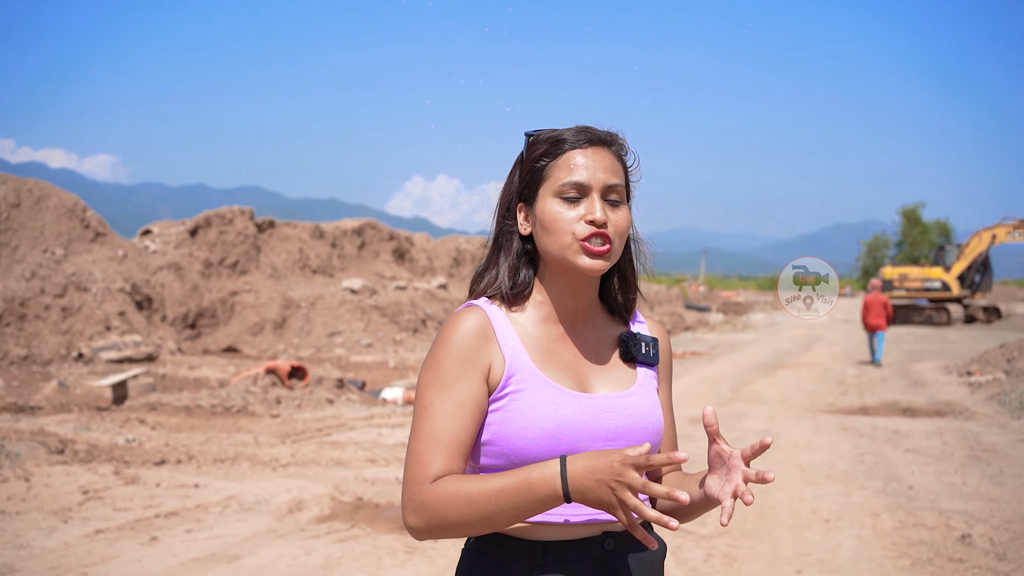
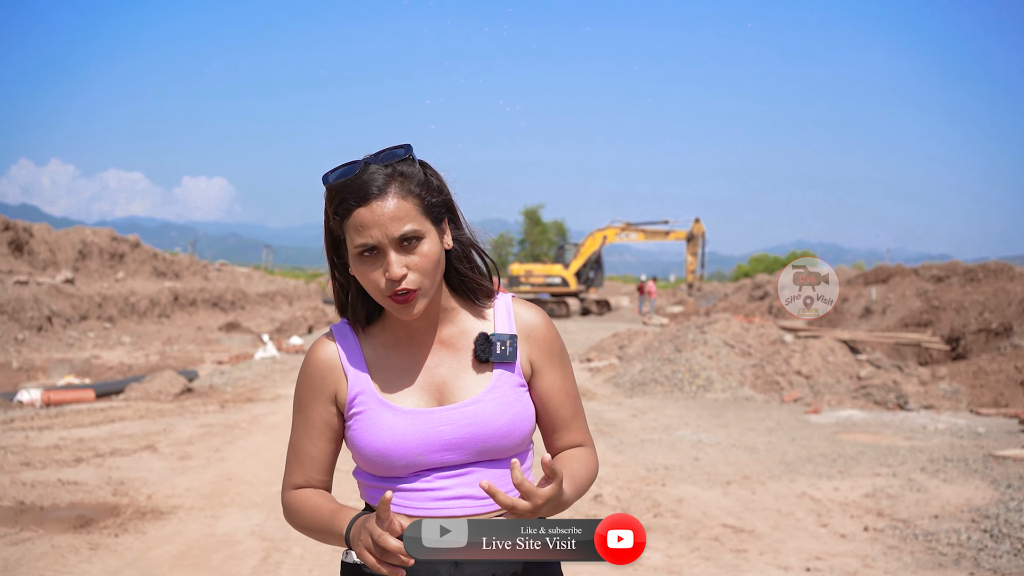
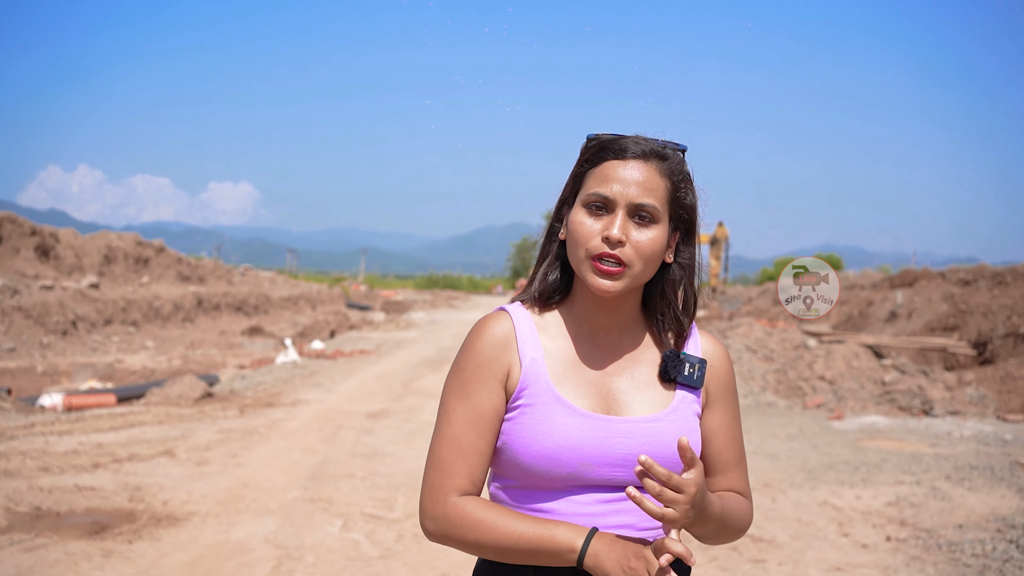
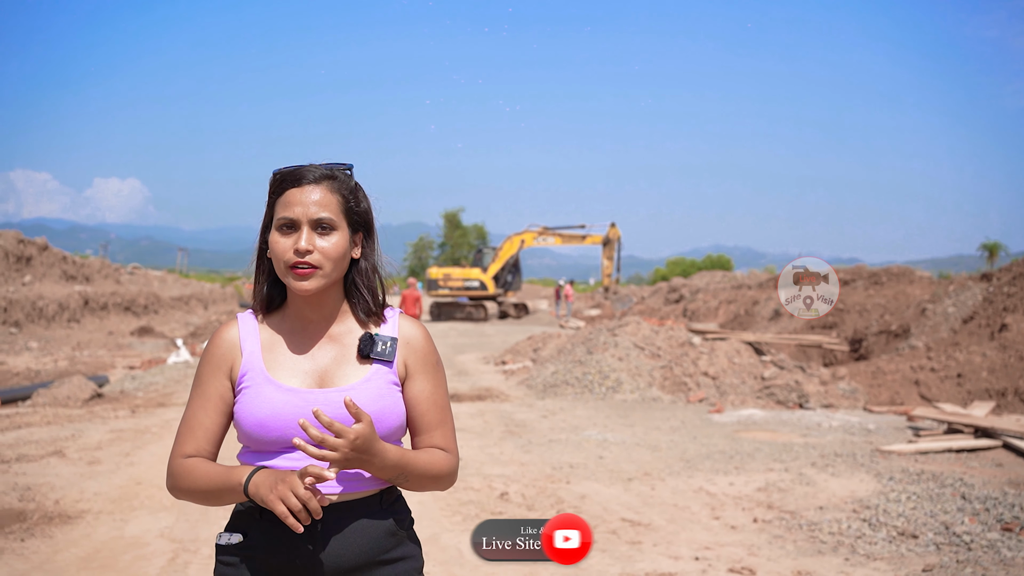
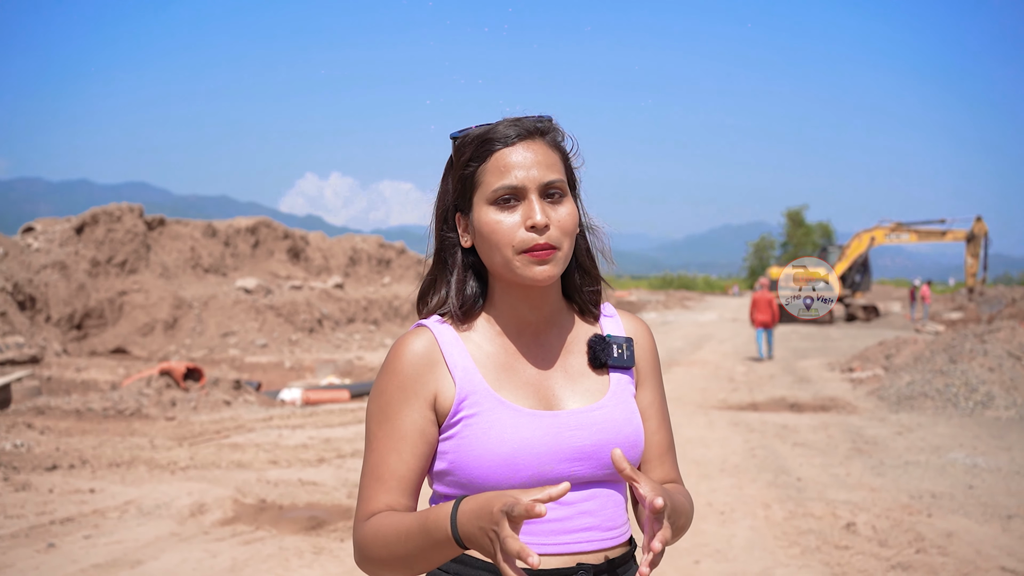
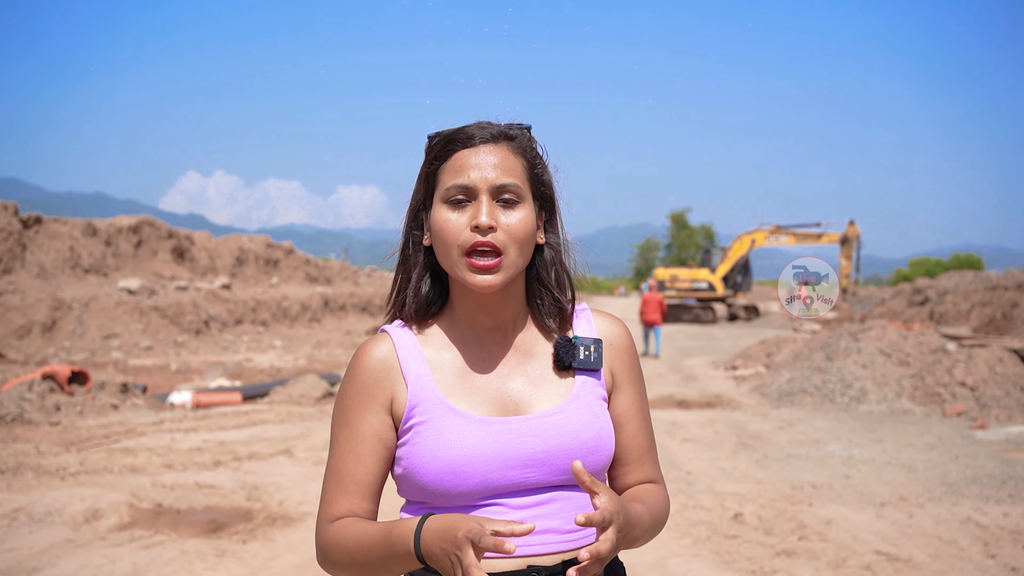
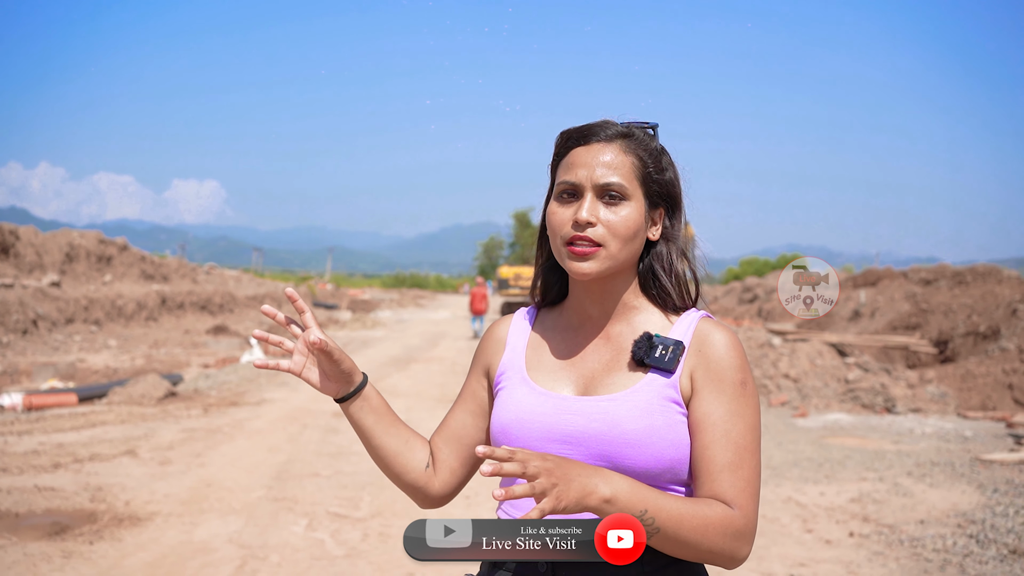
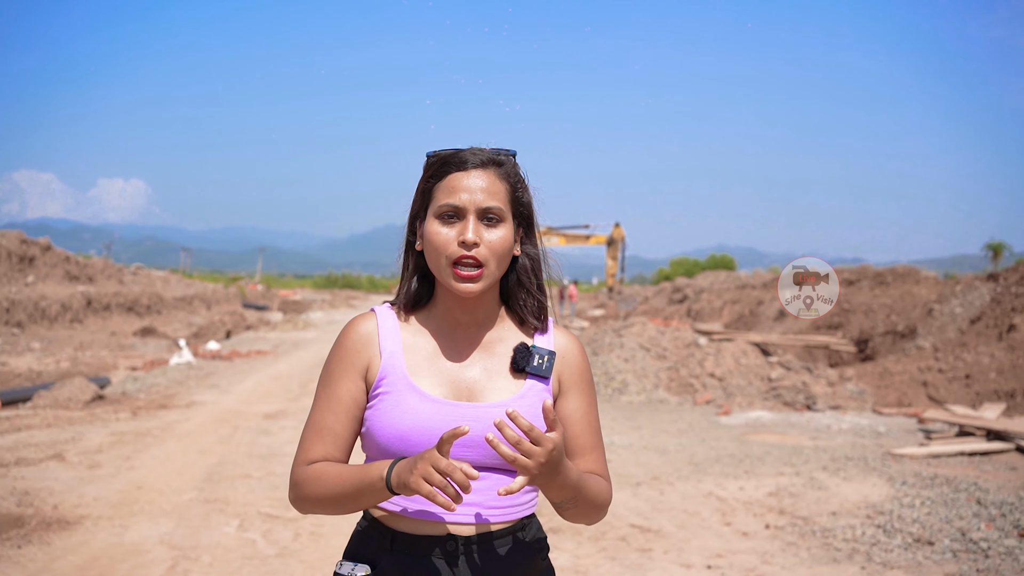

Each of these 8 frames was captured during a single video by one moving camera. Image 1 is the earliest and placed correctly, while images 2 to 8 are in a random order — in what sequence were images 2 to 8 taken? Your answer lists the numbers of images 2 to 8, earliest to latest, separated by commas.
5, 6, 3, 8, 4, 2, 7
